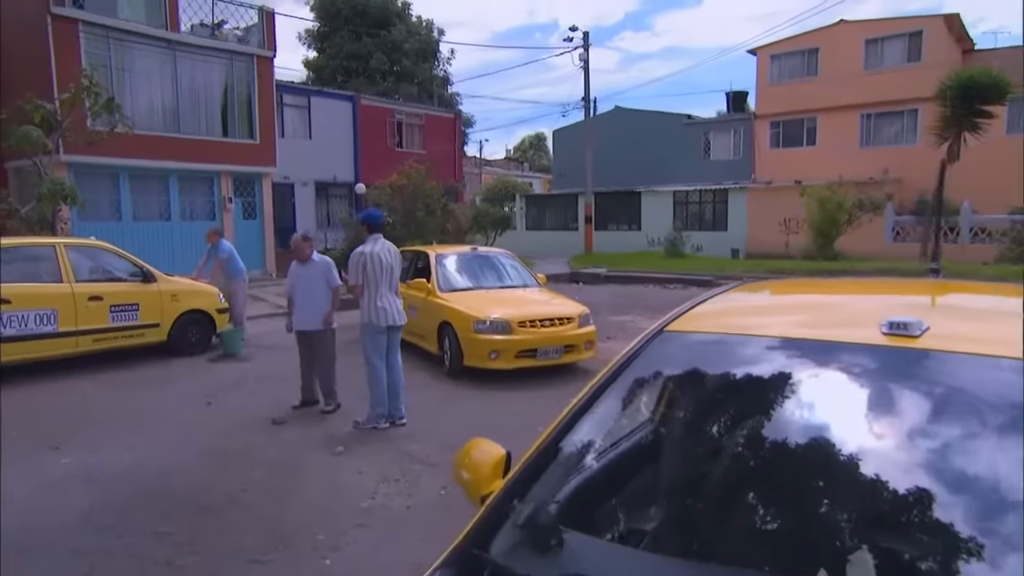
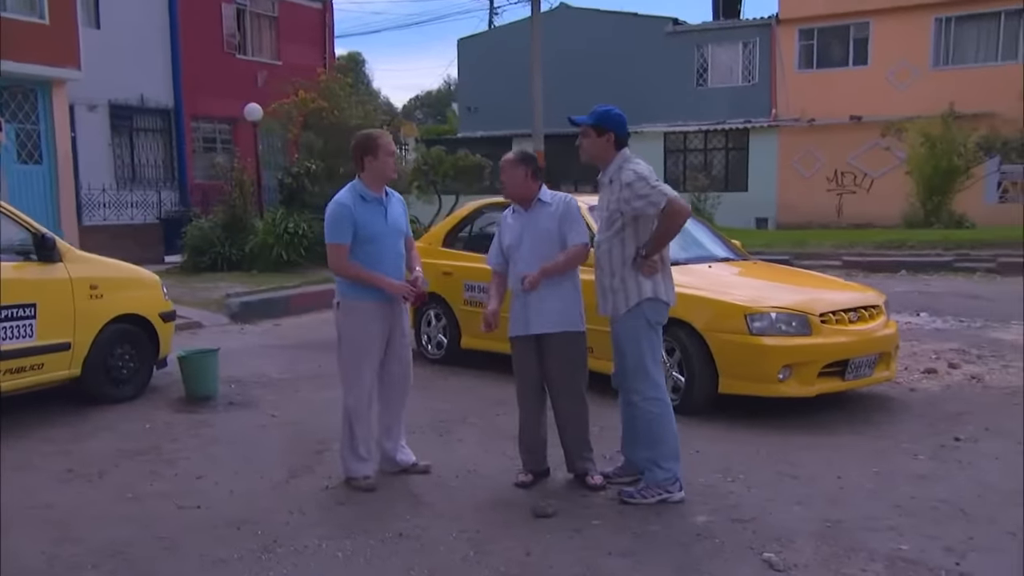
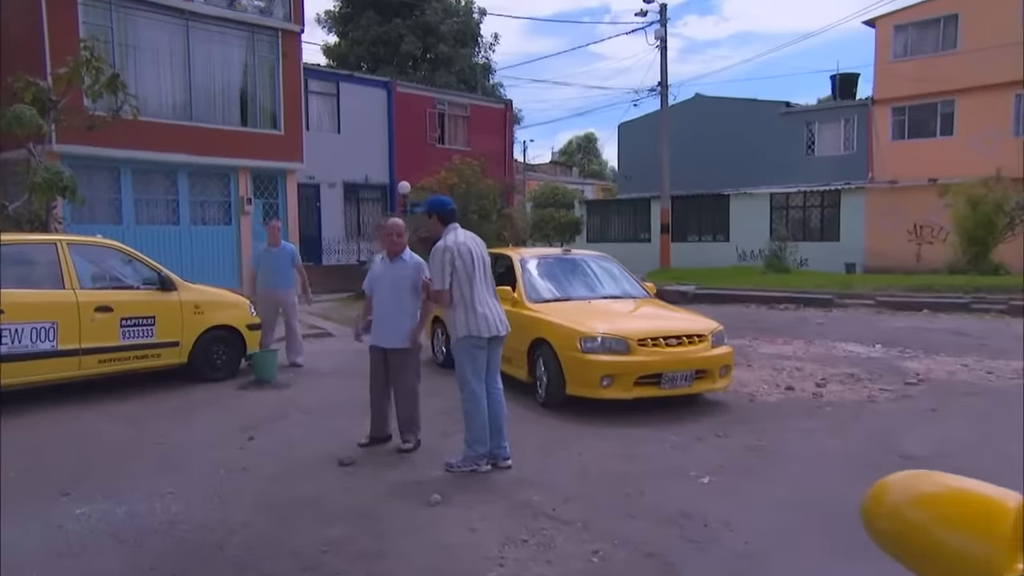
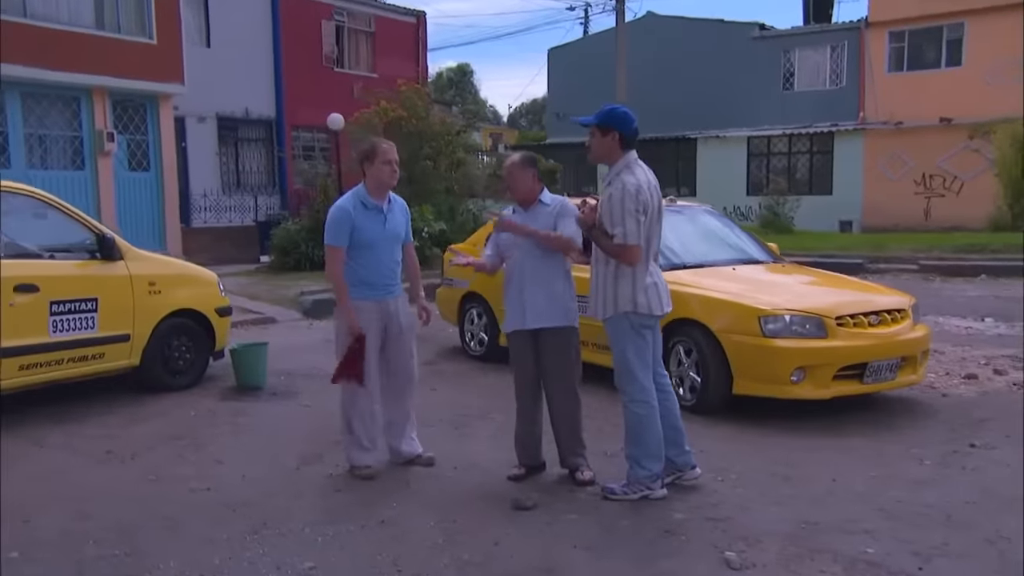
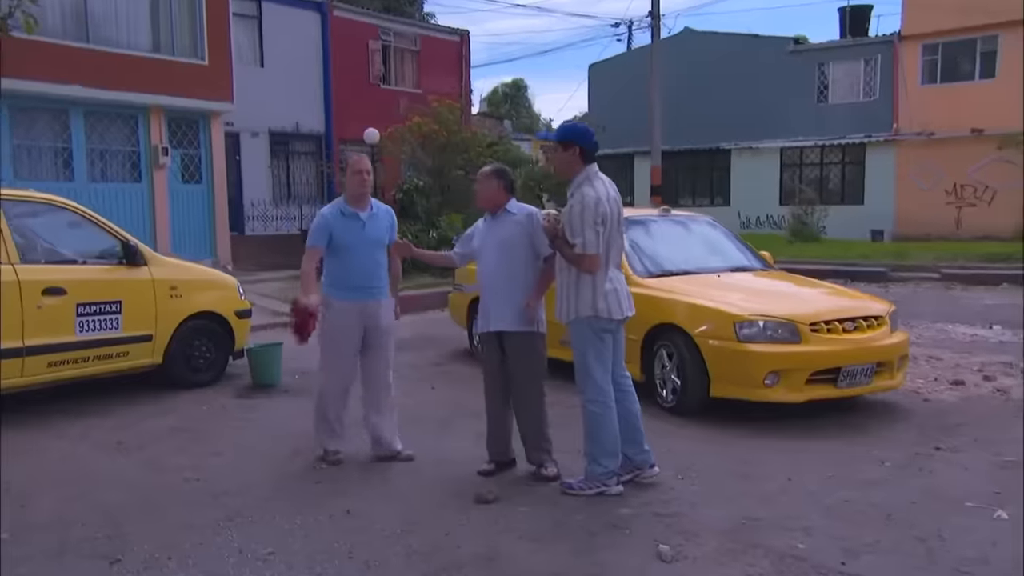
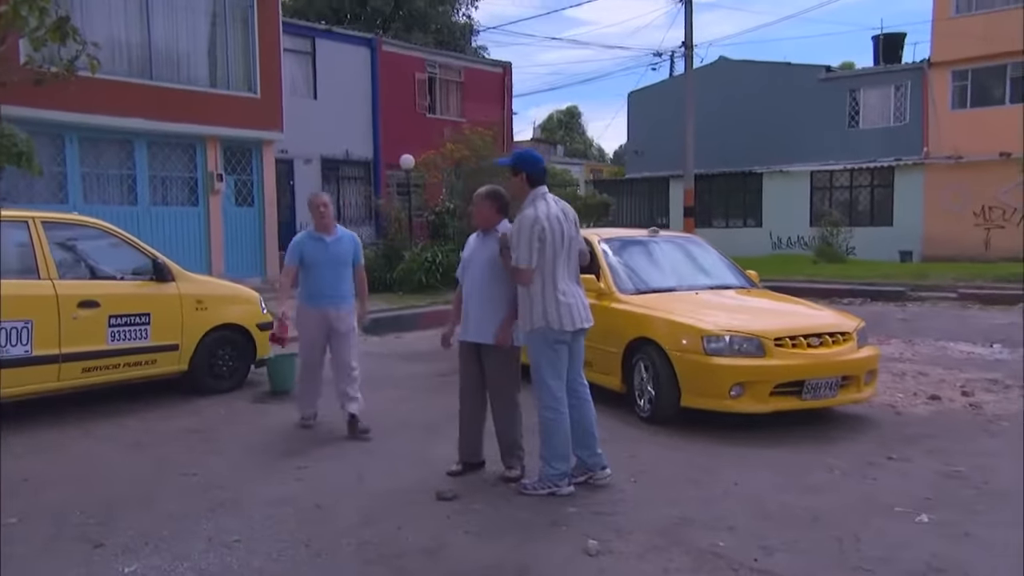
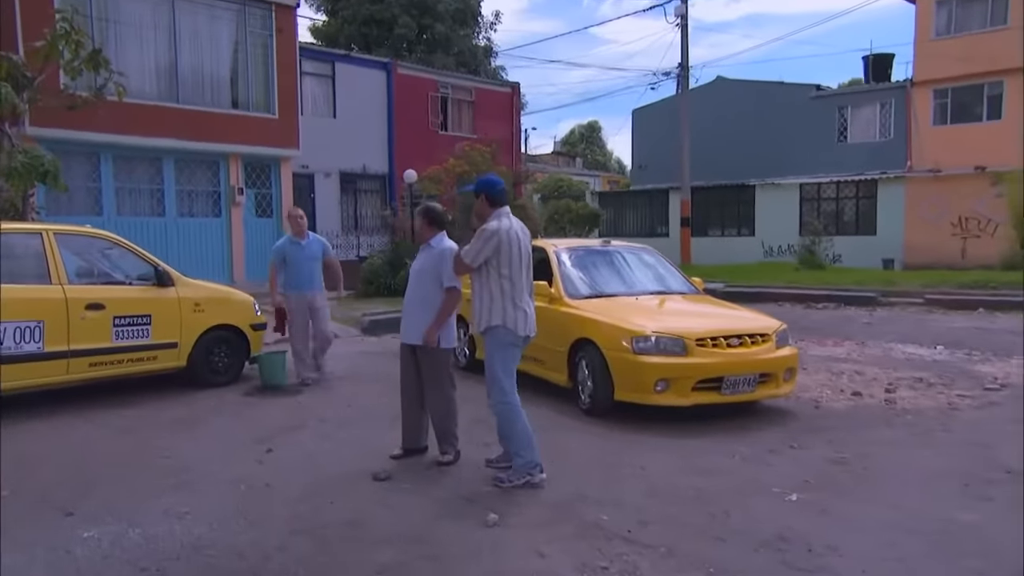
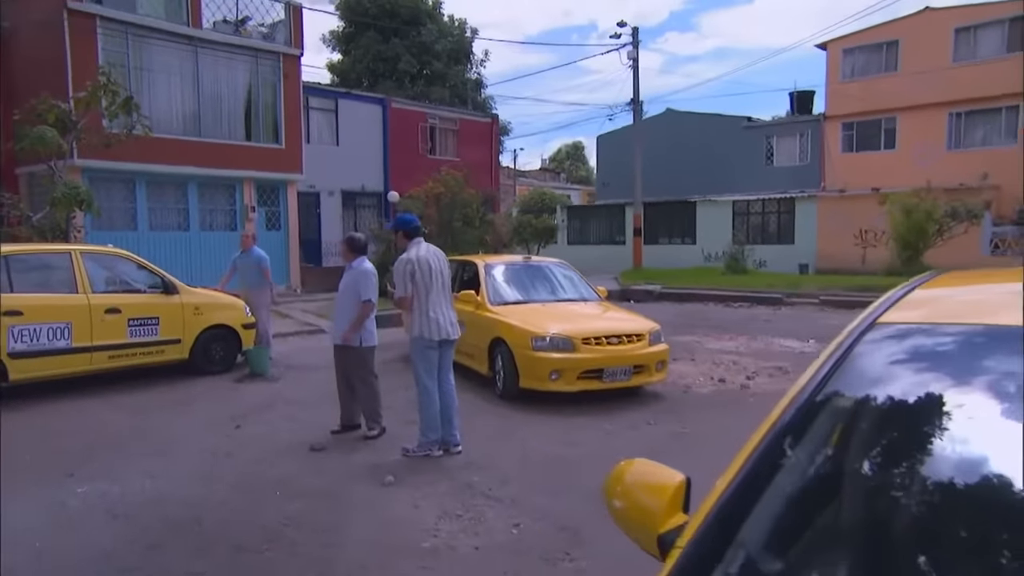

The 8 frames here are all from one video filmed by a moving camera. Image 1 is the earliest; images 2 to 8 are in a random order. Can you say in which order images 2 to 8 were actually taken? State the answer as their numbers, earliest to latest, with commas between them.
8, 3, 7, 6, 5, 4, 2
